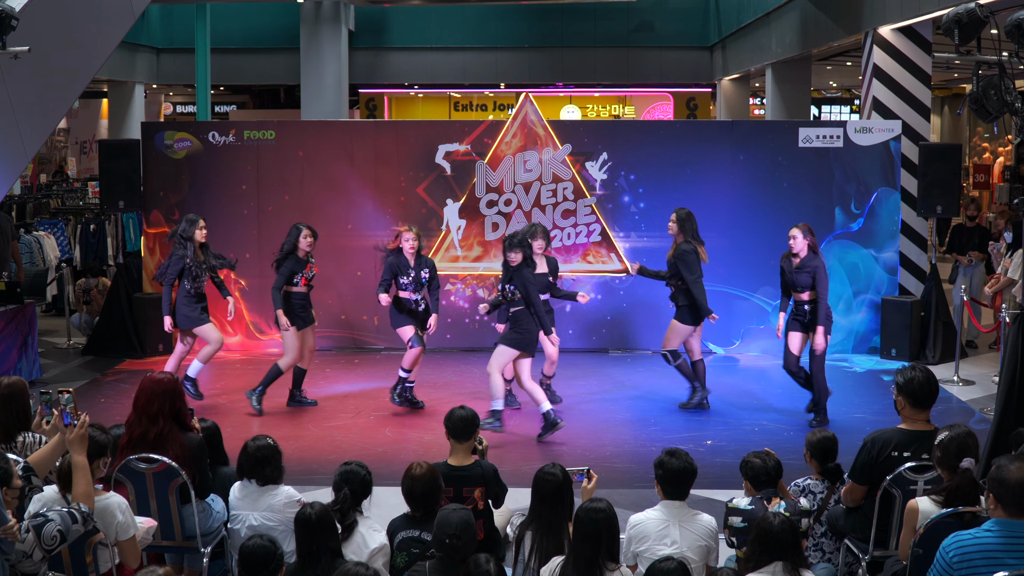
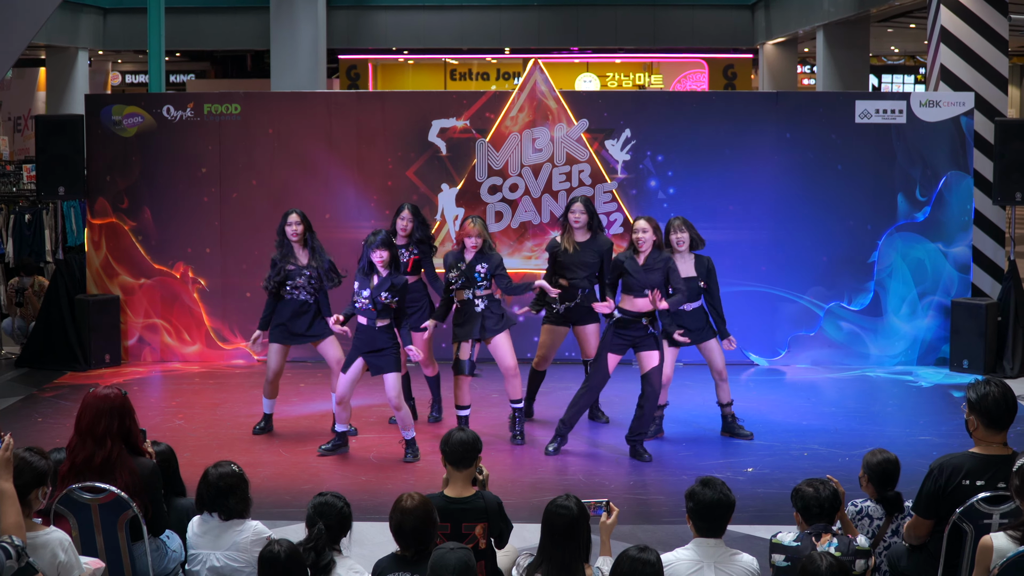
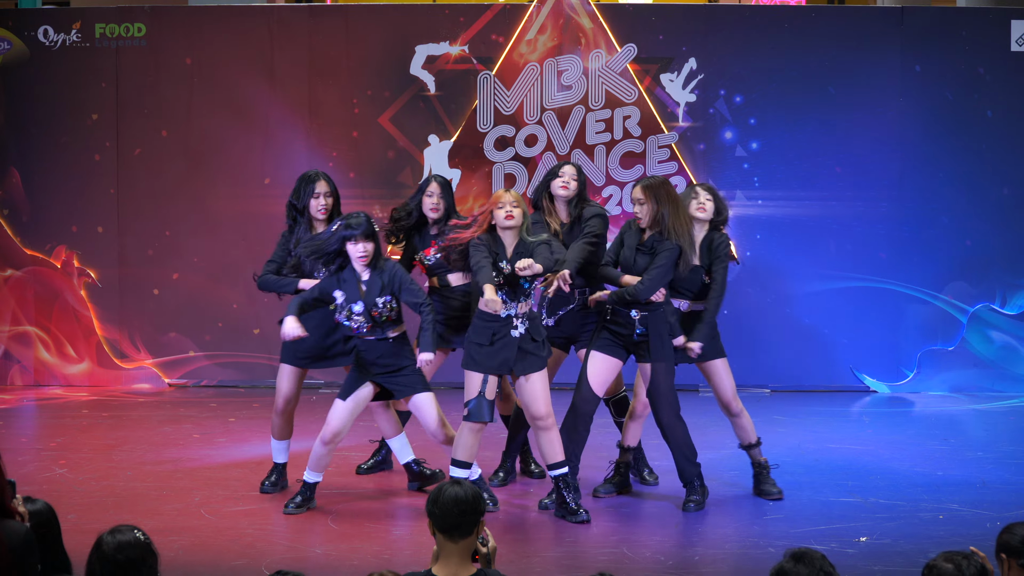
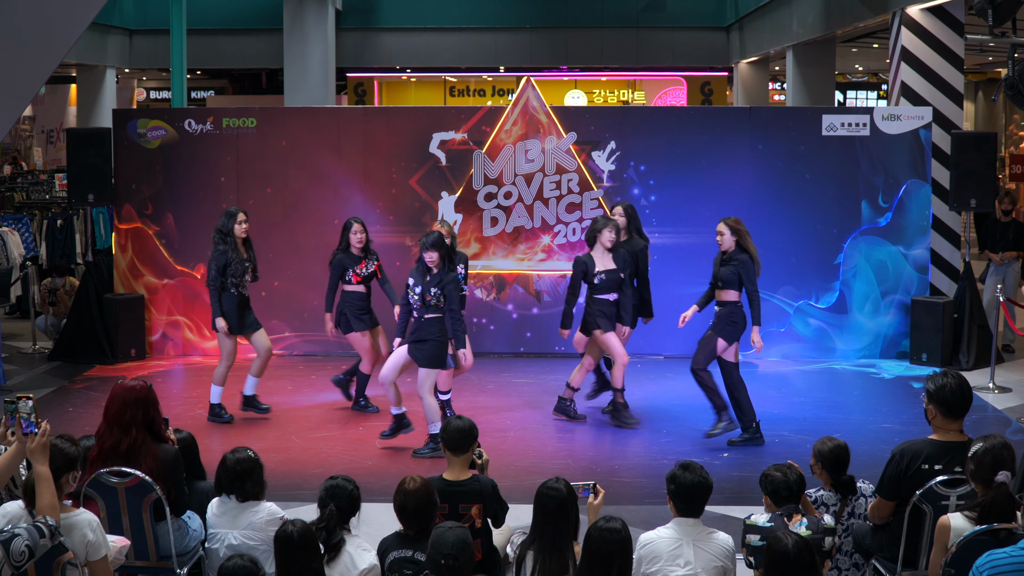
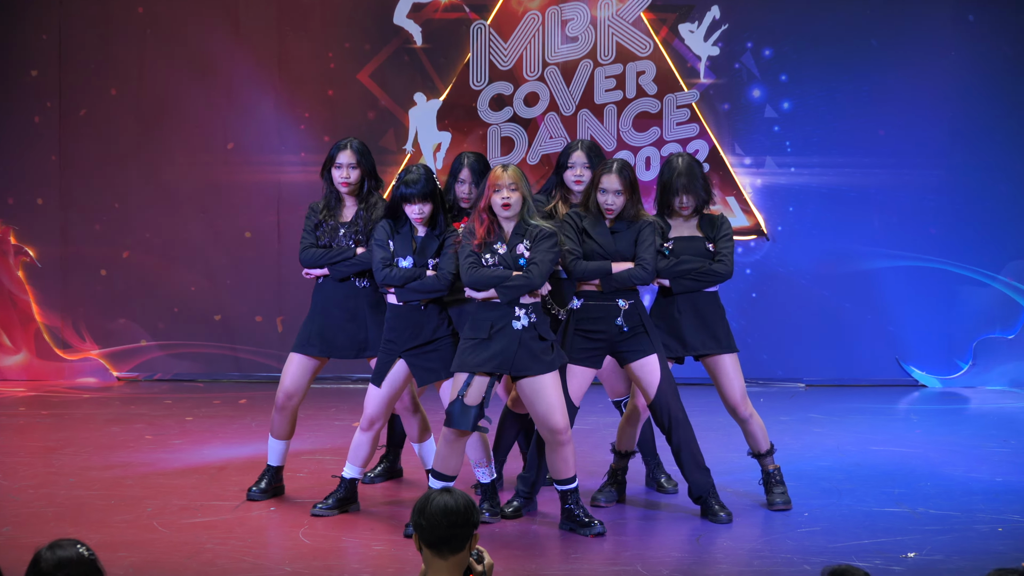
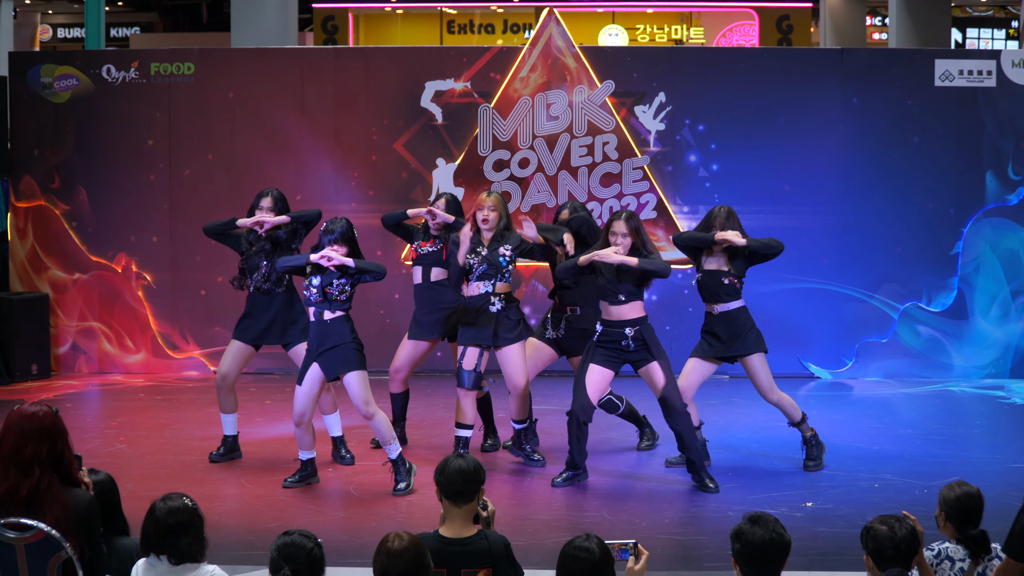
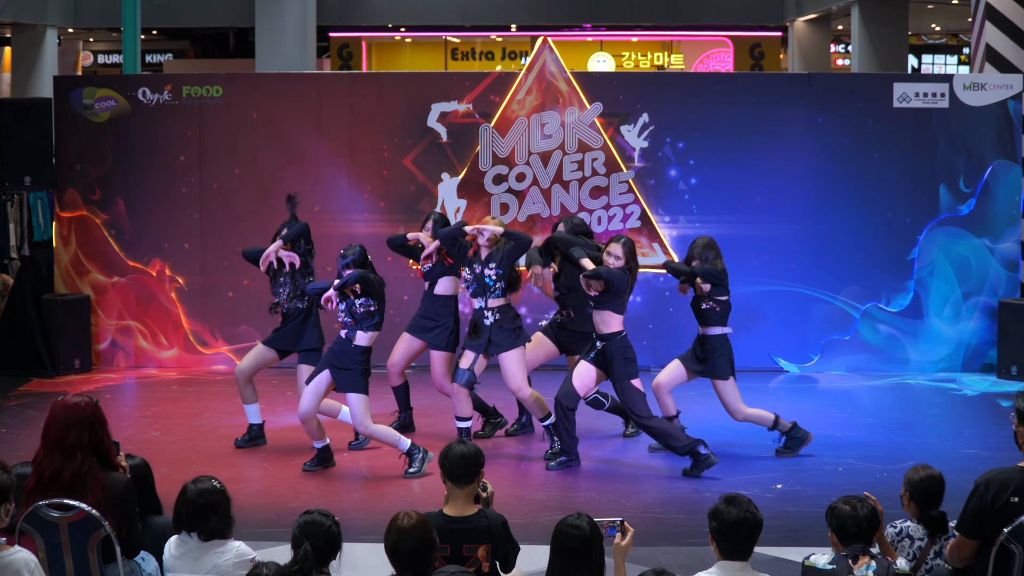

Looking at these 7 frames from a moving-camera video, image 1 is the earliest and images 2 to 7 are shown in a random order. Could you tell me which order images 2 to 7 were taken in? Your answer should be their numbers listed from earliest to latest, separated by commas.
4, 2, 7, 6, 3, 5
